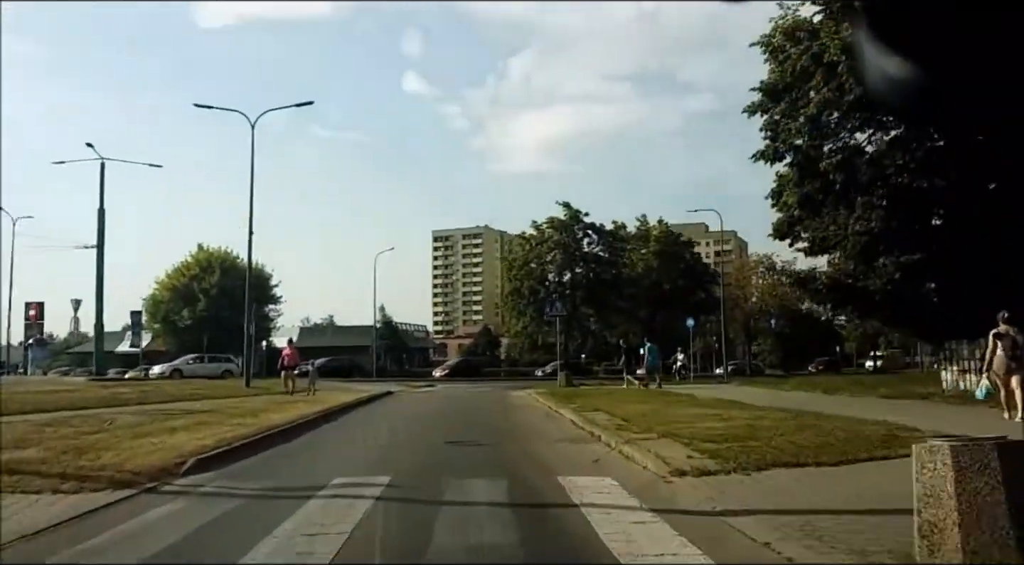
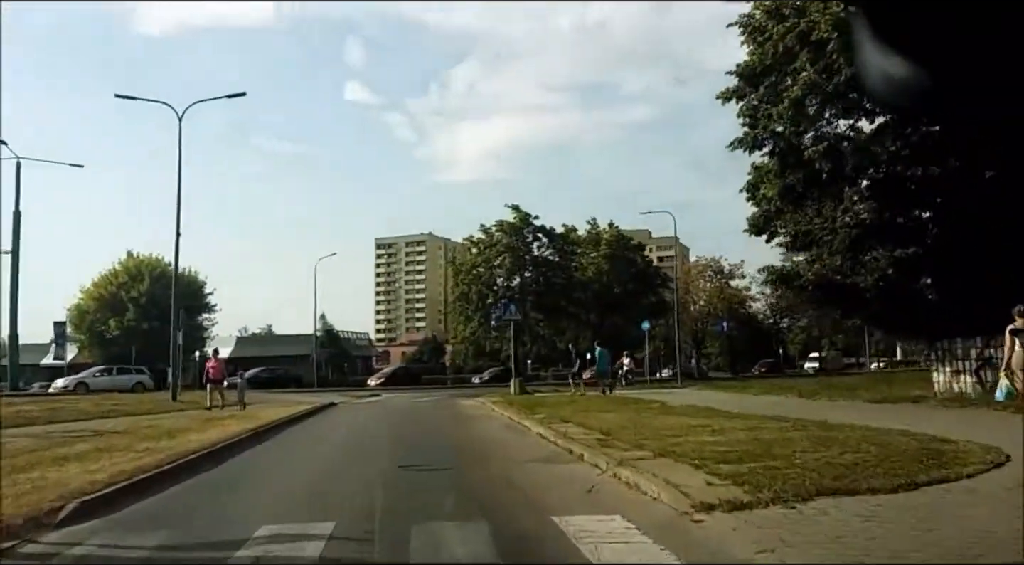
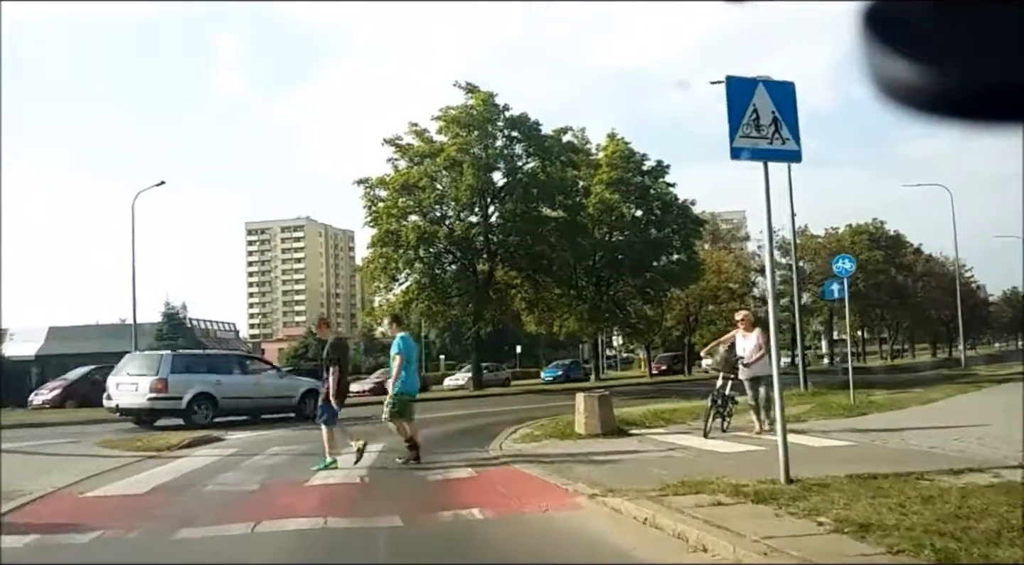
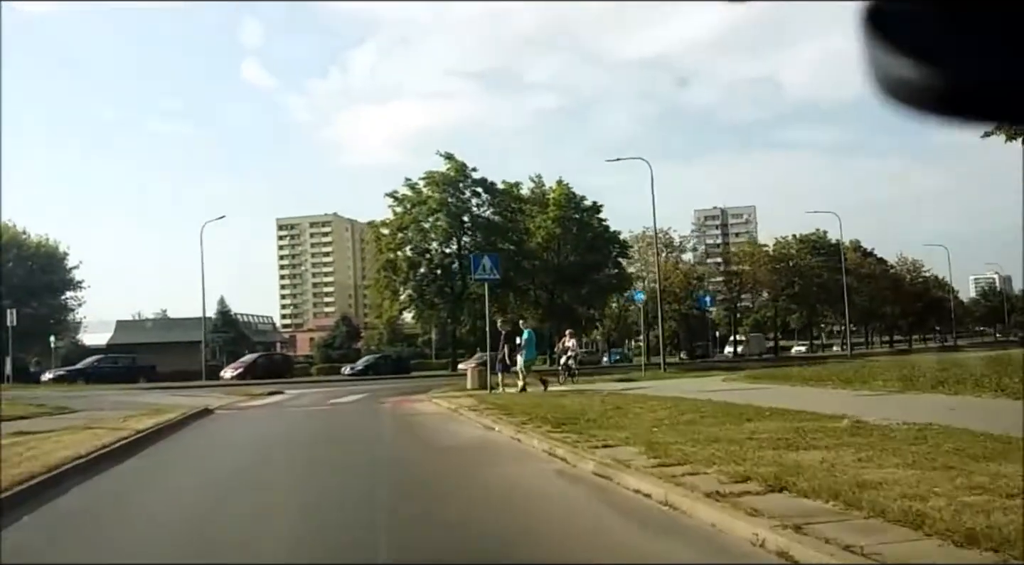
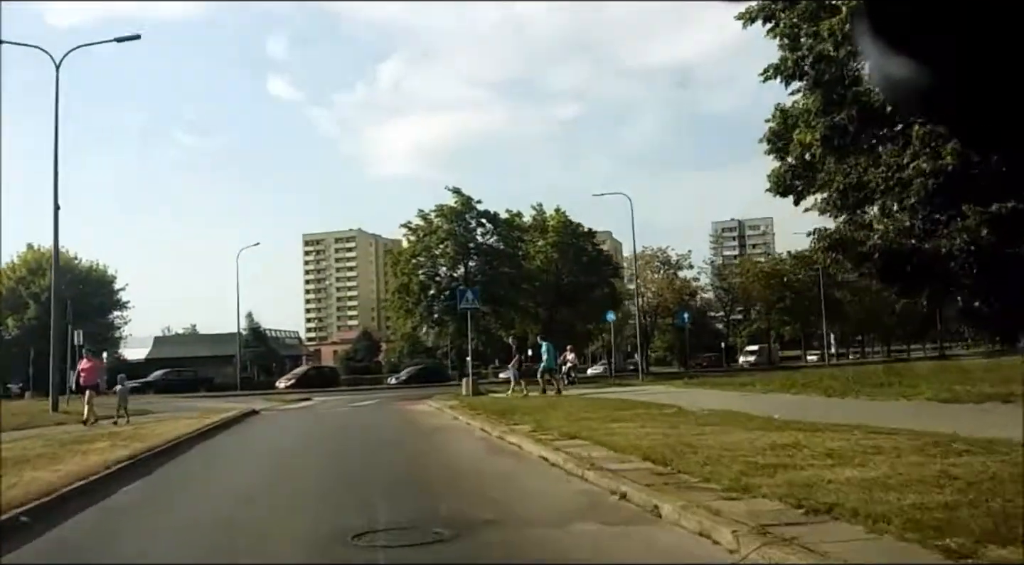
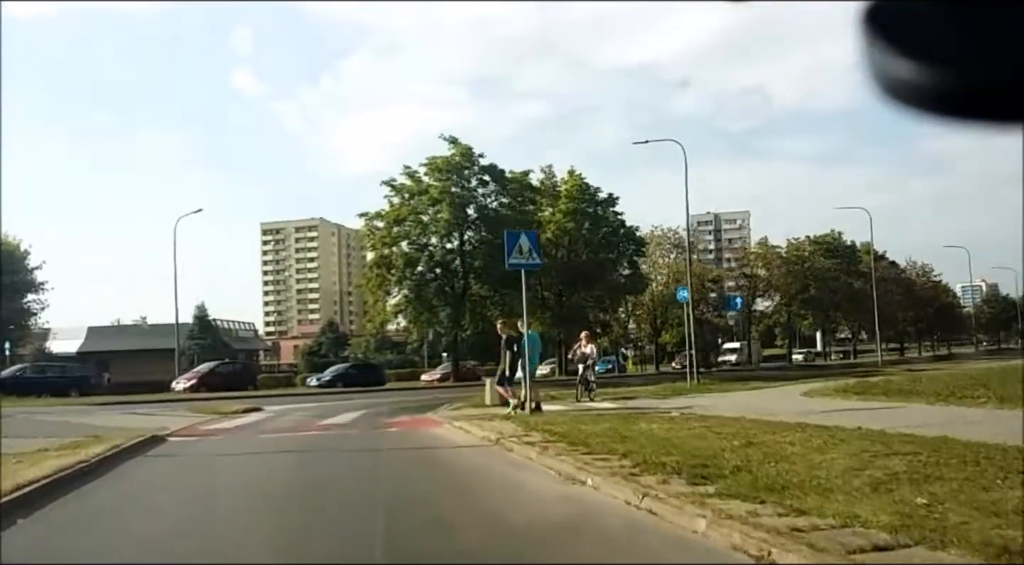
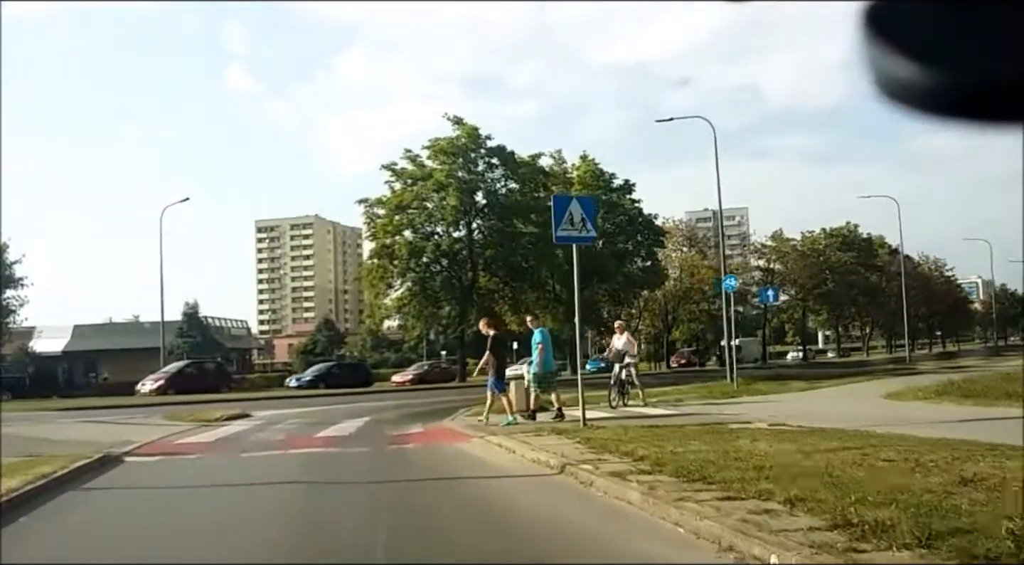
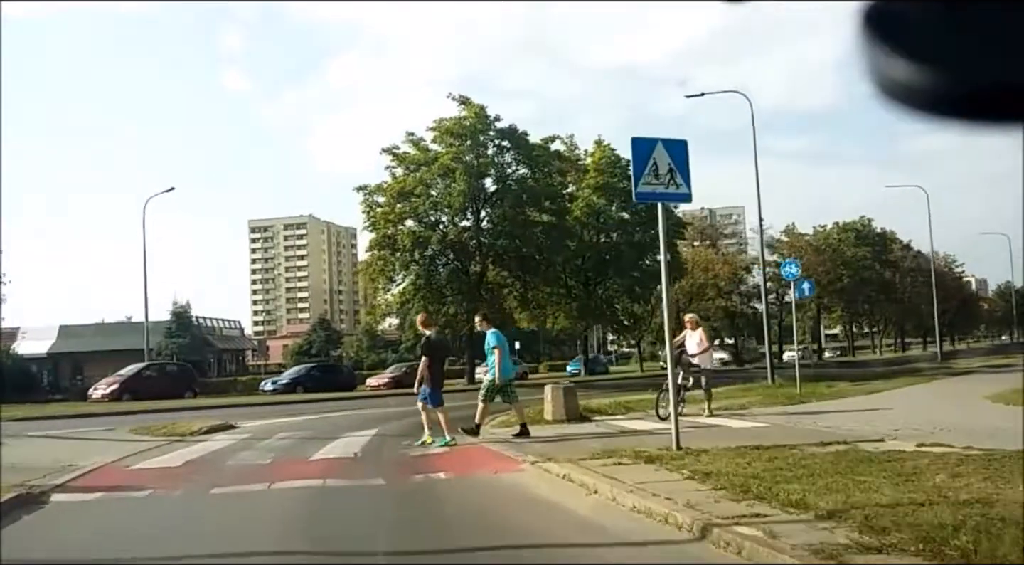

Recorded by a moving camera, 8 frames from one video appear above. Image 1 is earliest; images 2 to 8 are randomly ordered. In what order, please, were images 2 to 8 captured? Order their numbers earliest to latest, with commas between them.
2, 5, 4, 6, 7, 8, 3
